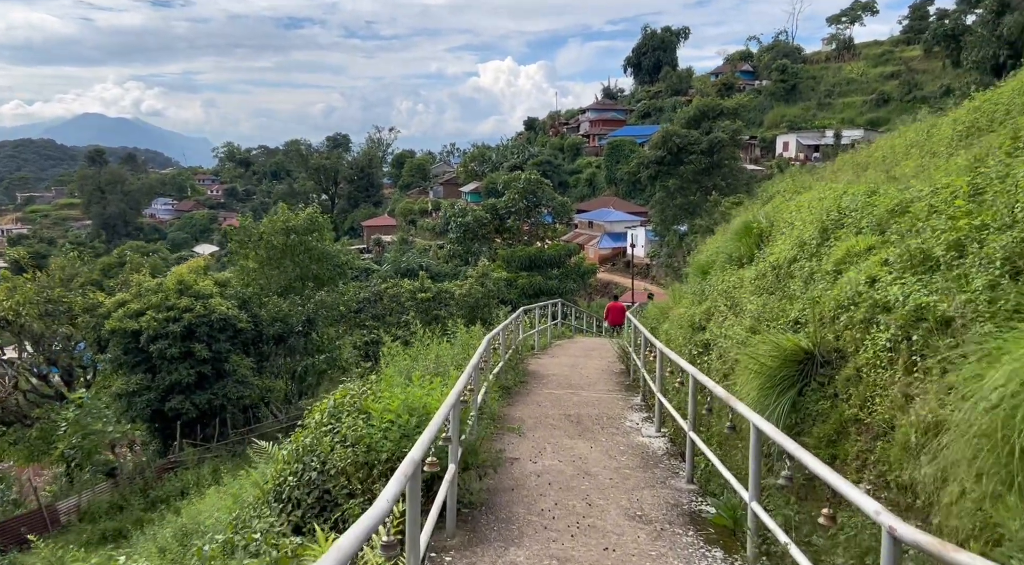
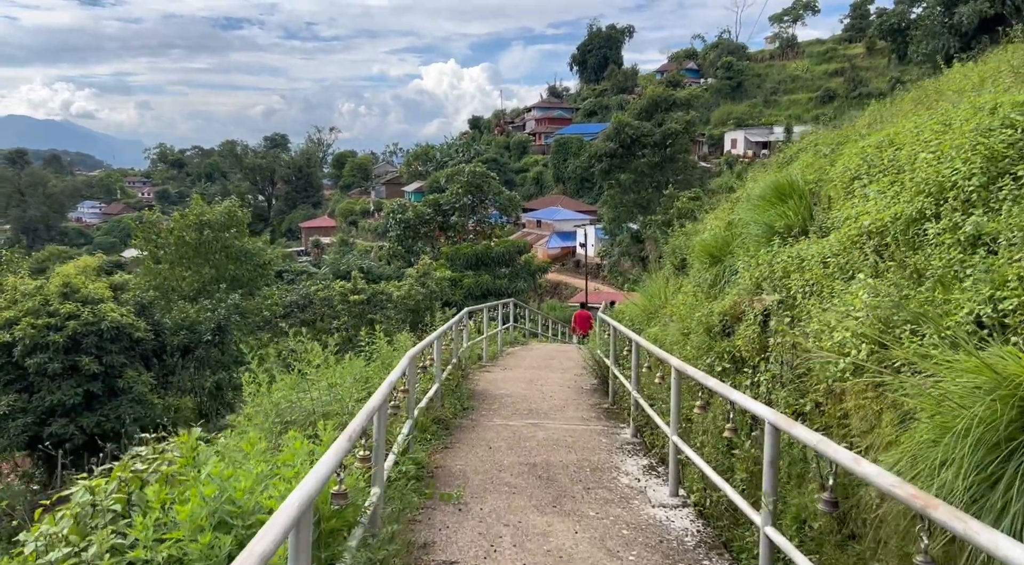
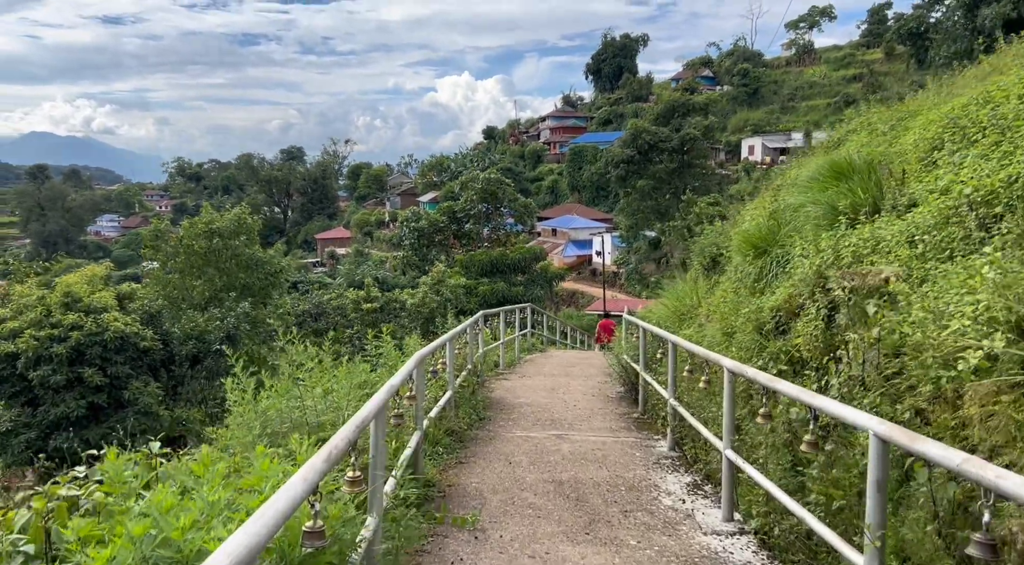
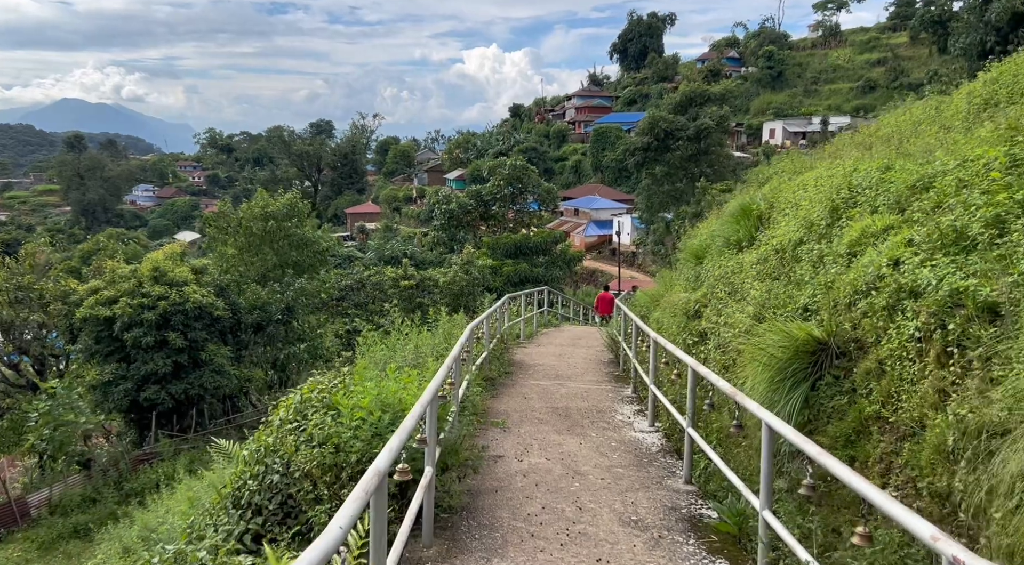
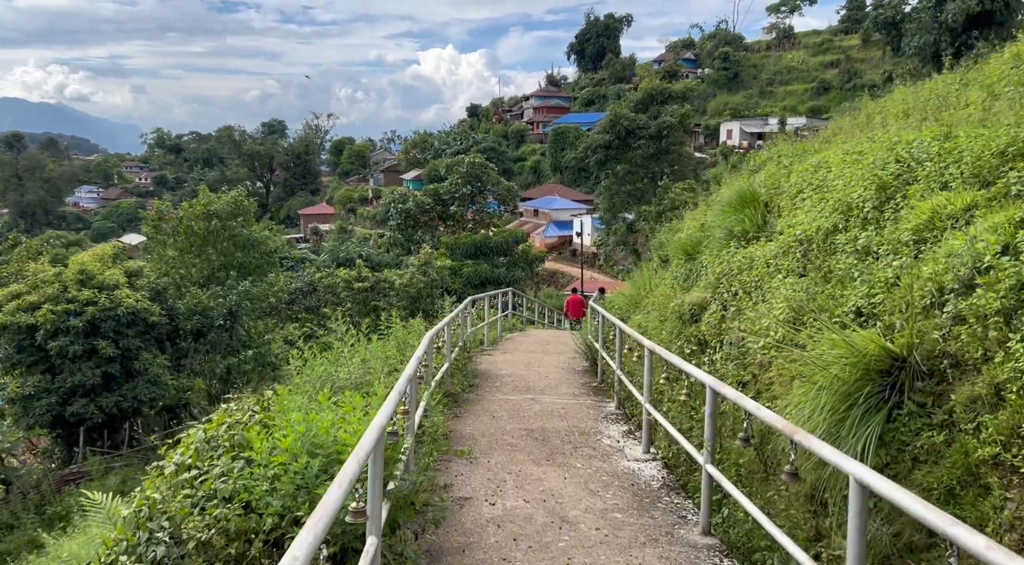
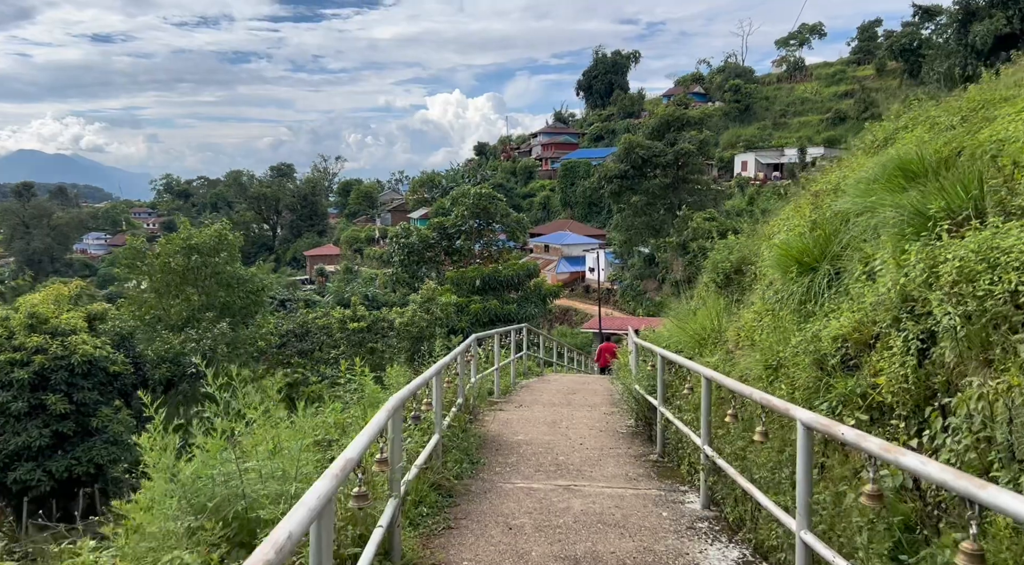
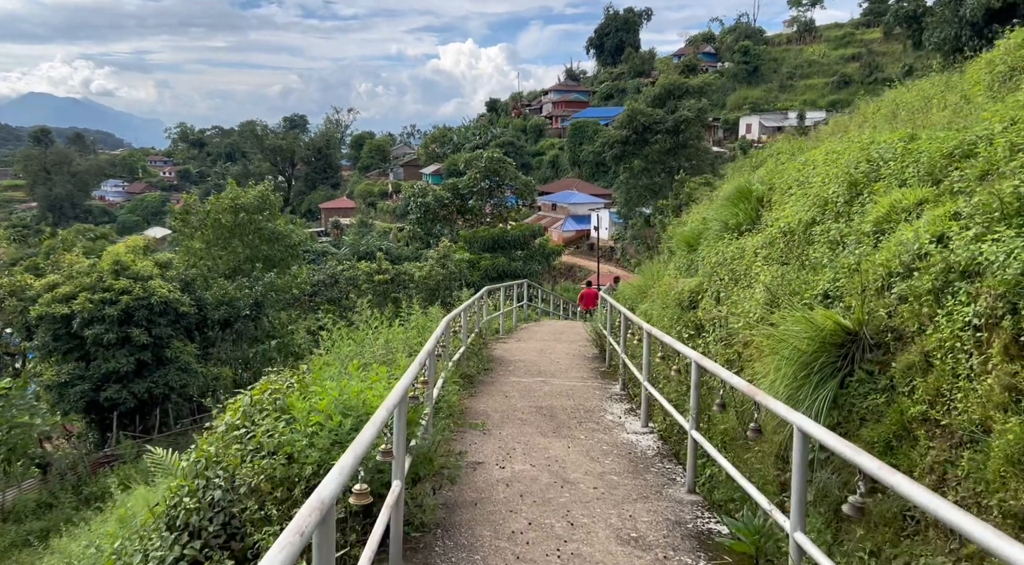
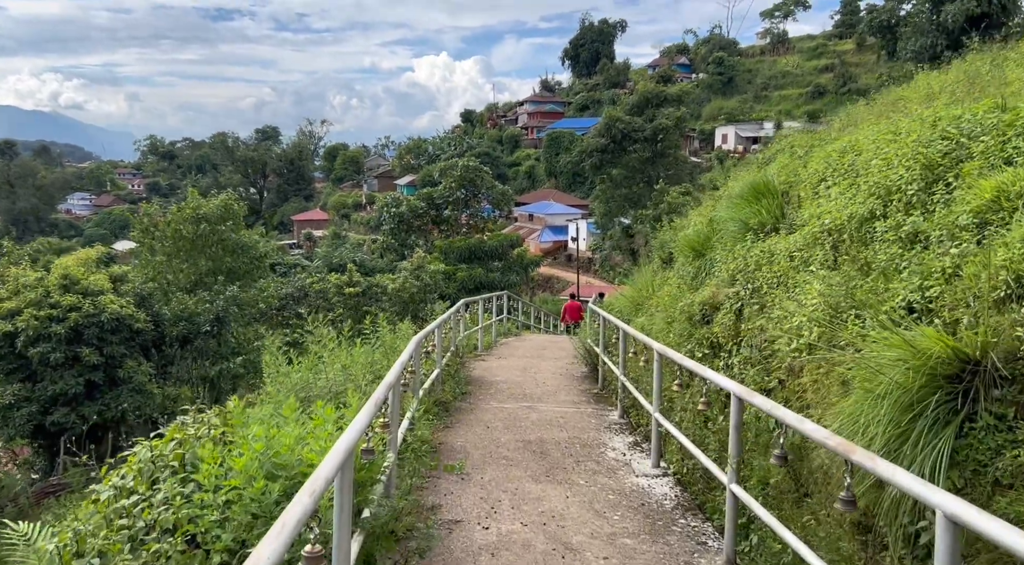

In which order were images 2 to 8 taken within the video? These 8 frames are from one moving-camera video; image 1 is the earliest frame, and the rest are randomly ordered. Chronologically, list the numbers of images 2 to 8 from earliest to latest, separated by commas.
4, 7, 5, 8, 2, 3, 6
